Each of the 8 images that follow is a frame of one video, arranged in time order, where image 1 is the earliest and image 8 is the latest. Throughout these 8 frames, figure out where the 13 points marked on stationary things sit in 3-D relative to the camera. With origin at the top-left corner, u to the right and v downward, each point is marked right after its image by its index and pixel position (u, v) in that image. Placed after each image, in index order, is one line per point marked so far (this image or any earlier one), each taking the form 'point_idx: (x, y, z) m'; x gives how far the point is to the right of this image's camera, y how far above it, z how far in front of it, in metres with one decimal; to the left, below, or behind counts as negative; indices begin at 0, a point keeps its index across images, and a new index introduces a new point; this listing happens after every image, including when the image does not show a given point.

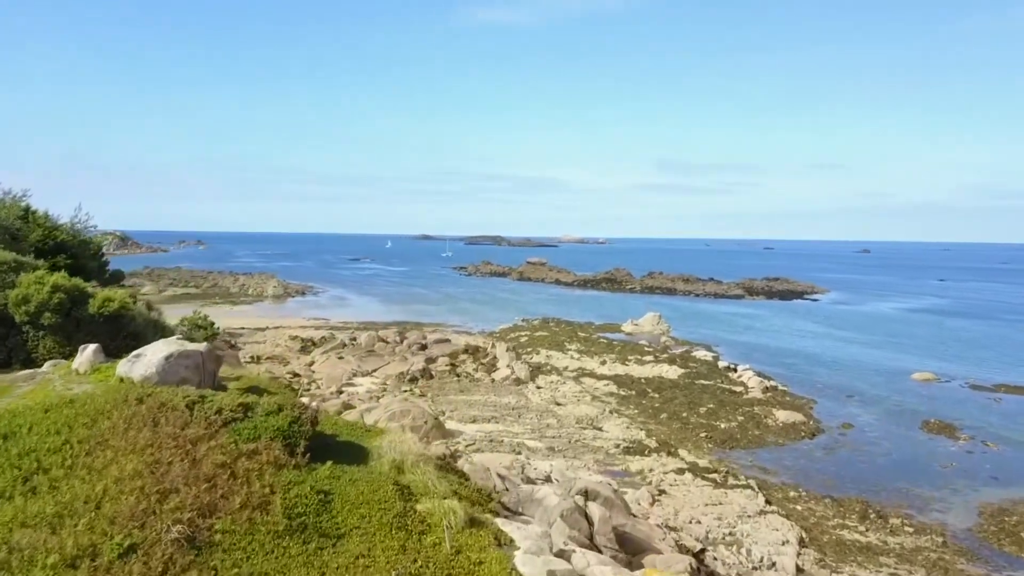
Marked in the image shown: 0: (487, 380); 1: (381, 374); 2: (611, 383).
0: (-0.4, -1.6, +14.2) m
1: (-2.3, -1.5, +14.0) m
2: (+1.9, -1.8, +15.4) m
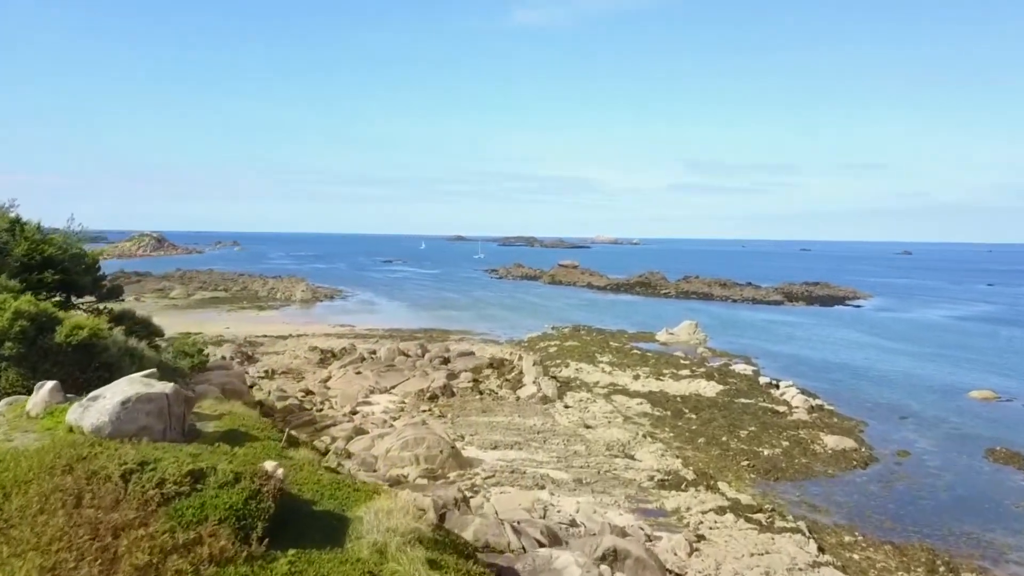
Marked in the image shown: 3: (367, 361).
0: (0.0, -1.8, +13.4) m
1: (-1.8, -1.7, +13.2) m
2: (+2.4, -2.0, +14.4) m
3: (-2.6, -1.3, +14.7) m
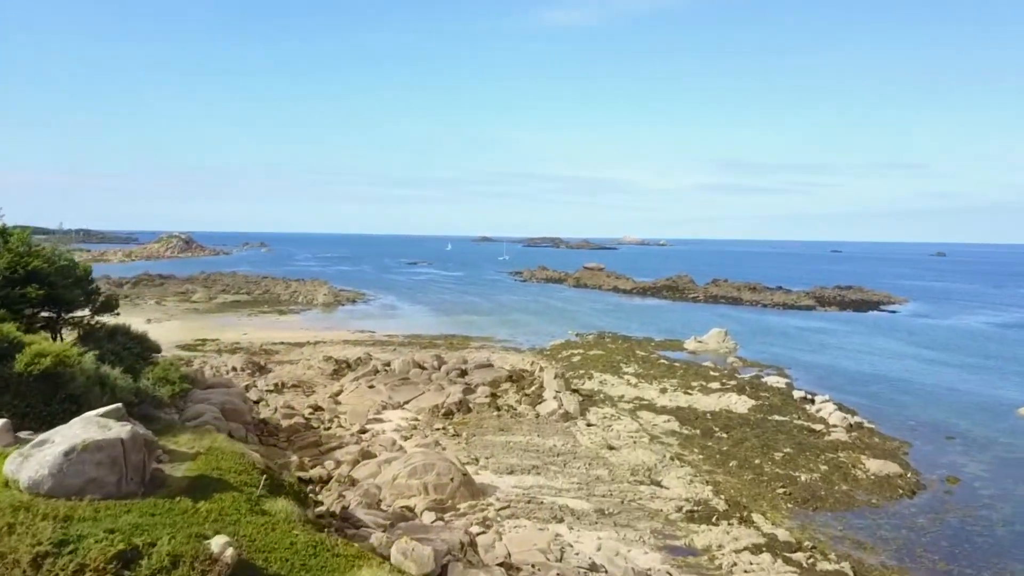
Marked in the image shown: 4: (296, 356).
0: (+0.3, -2.0, +12.7) m
1: (-1.5, -1.9, +12.6) m
2: (+2.7, -2.2, +13.7) m
3: (-2.3, -1.5, +14.1) m
4: (-5.0, -1.6, +18.9) m
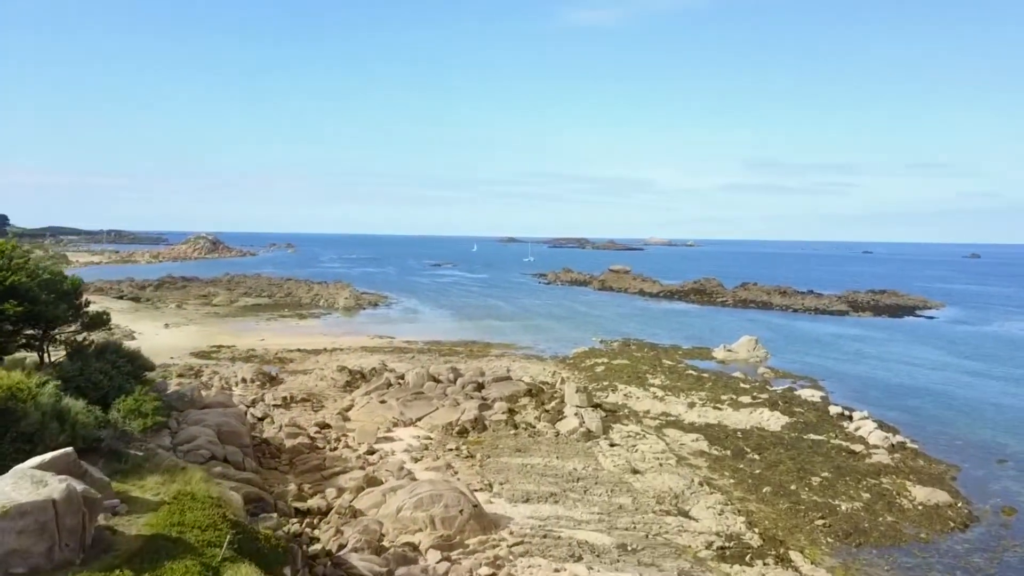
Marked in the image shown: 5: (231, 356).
0: (+0.6, -2.2, +12.0) m
1: (-1.3, -2.0, +11.9) m
2: (+3.0, -2.4, +12.9) m
3: (-2.0, -1.6, +13.5) m
4: (-4.5, -1.7, +18.3) m
5: (-6.8, -1.7, +19.7) m
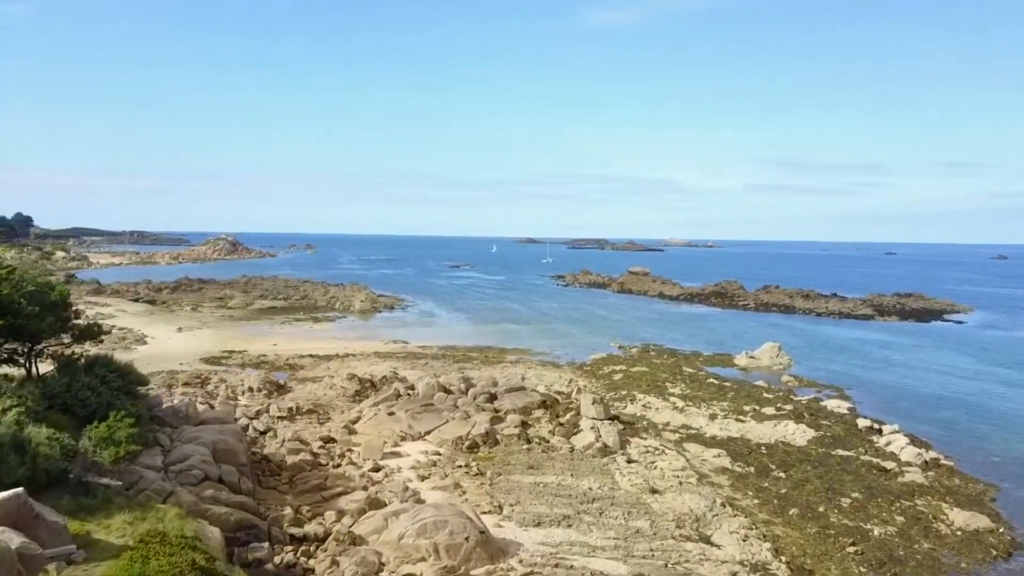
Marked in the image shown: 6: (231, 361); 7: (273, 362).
0: (+0.7, -2.3, +11.5) m
1: (-1.1, -2.1, +11.4) m
2: (+3.2, -2.5, +12.3) m
3: (-1.8, -1.8, +13.0) m
4: (-4.2, -1.8, +17.9) m
5: (-6.5, -1.8, +19.4) m
6: (-6.8, -1.8, +19.6) m
7: (-5.7, -1.8, +19.5) m
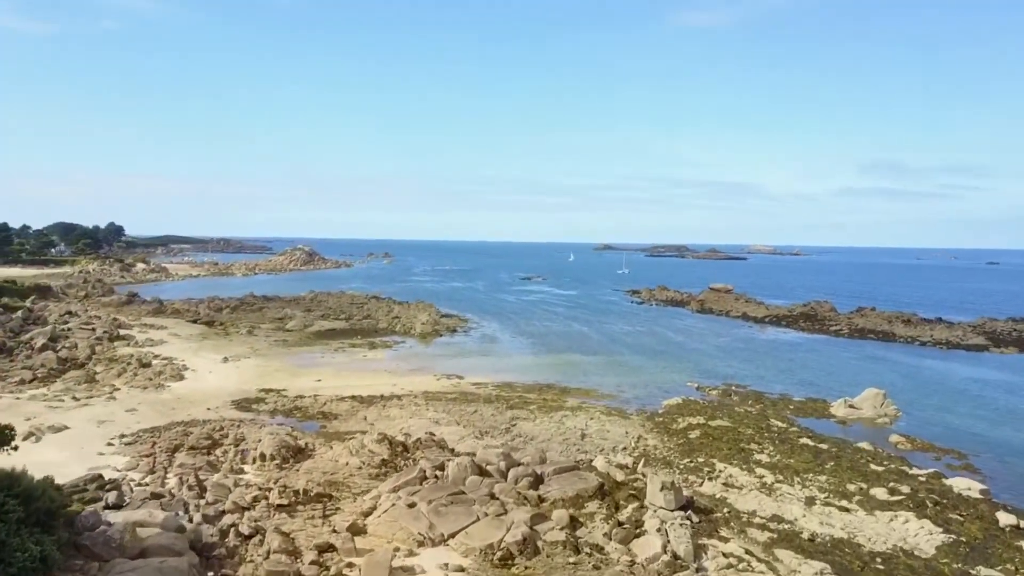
0: (+1.2, -3.1, +9.1) m
1: (-0.6, -2.9, +9.2) m
2: (+3.7, -3.3, +9.7) m
3: (-1.1, -2.6, +10.9) m
4: (-3.1, -2.7, +16.0) m
5: (-5.2, -2.6, +17.6) m
6: (-5.5, -2.6, +17.9) m
7: (-4.4, -2.6, +17.6) m
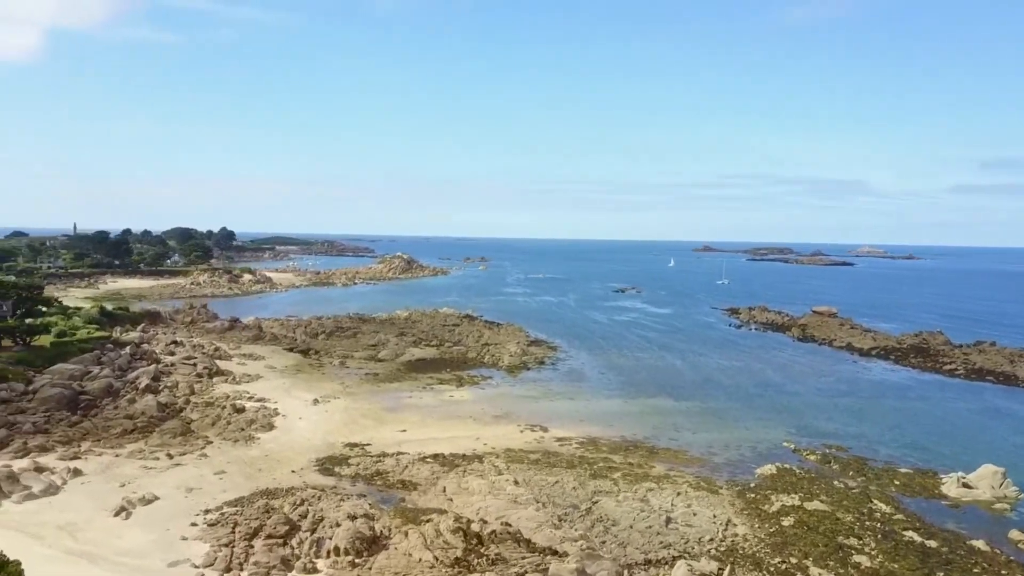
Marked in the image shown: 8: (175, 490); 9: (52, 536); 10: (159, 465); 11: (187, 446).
0: (+1.9, -4.6, +8.4) m
1: (+0.1, -4.4, +8.8) m
2: (+4.5, -4.8, +8.7) m
3: (-0.2, -4.0, +10.5) m
4: (-1.5, -4.1, +15.8) m
5: (-3.4, -4.0, +17.7) m
6: (-3.7, -4.0, +18.0) m
7: (-2.7, -4.0, +17.6) m
8: (-6.5, -3.9, +15.6) m
9: (-7.2, -3.9, +12.6) m
10: (-7.5, -3.8, +17.3) m
11: (-7.6, -3.7, +18.9) m
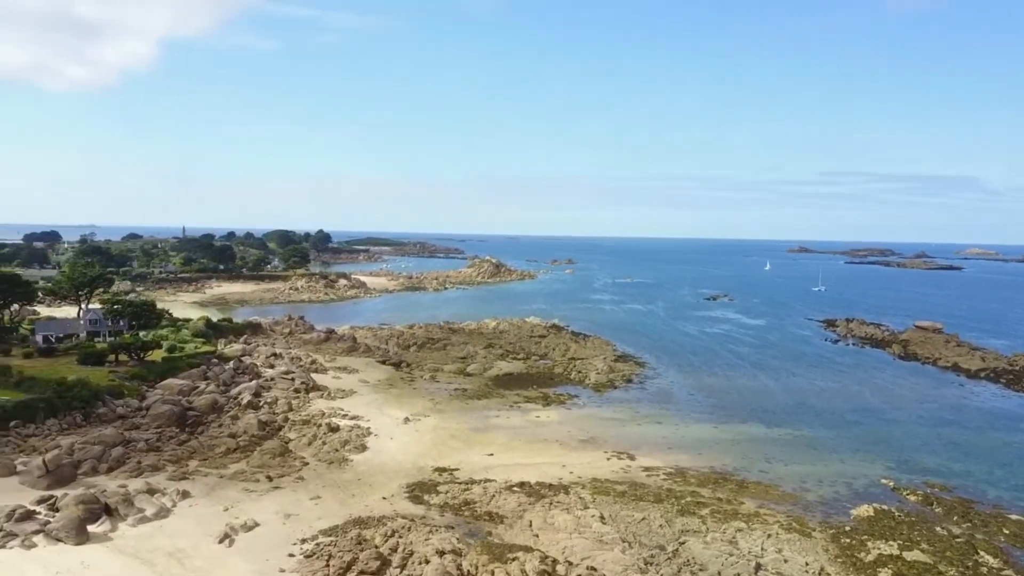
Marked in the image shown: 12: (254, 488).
0: (+2.8, -5.4, +8.3) m
1: (+1.1, -5.2, +8.9) m
2: (+5.4, -5.7, +8.3) m
3: (+0.9, -4.8, +10.6) m
4: (+0.2, -4.9, +16.0) m
5: (-1.5, -4.7, +18.1) m
6: (-1.8, -4.7, +18.4) m
7: (-0.8, -4.7, +17.9) m
8: (-4.8, -4.6, +16.4) m
9: (-5.8, -4.6, +13.5) m
10: (-5.7, -4.5, +18.1) m
11: (-5.5, -4.4, +19.7) m
12: (-5.7, -4.4, +18.0) m
